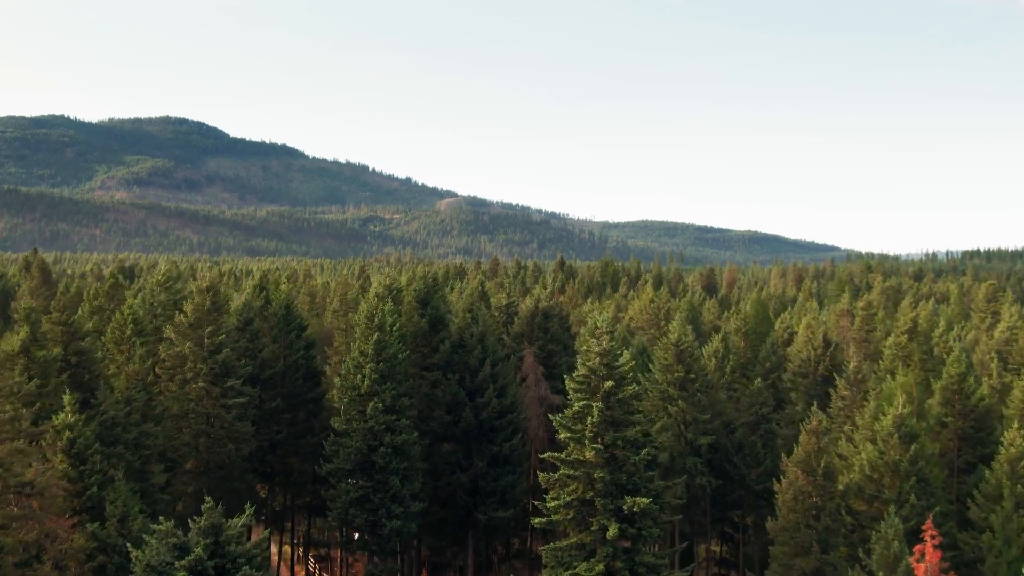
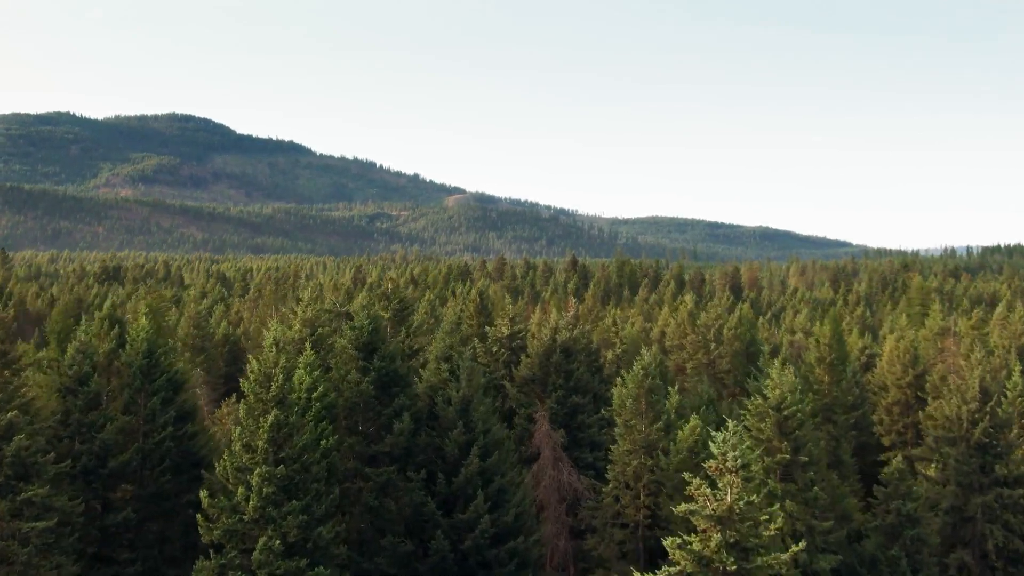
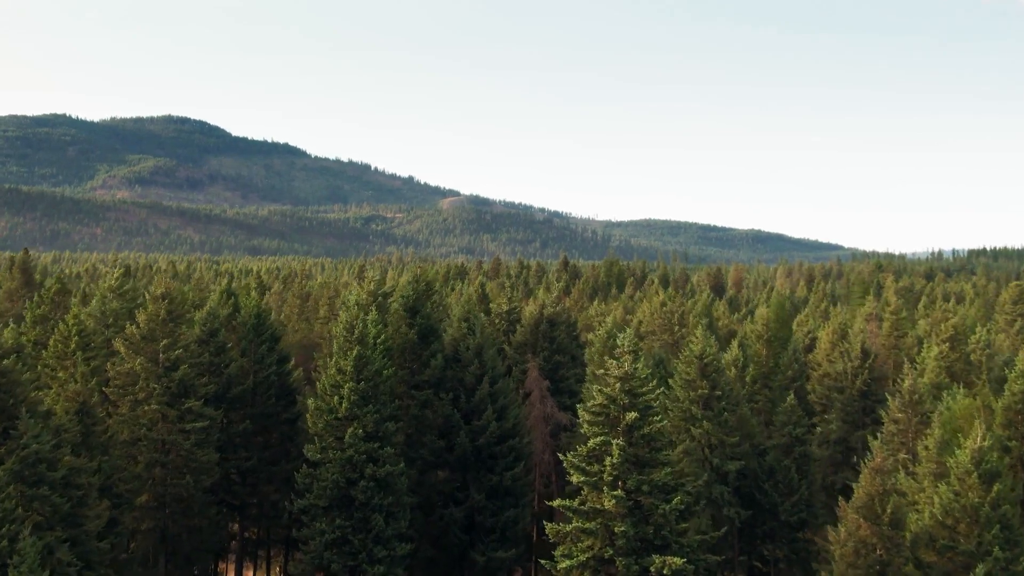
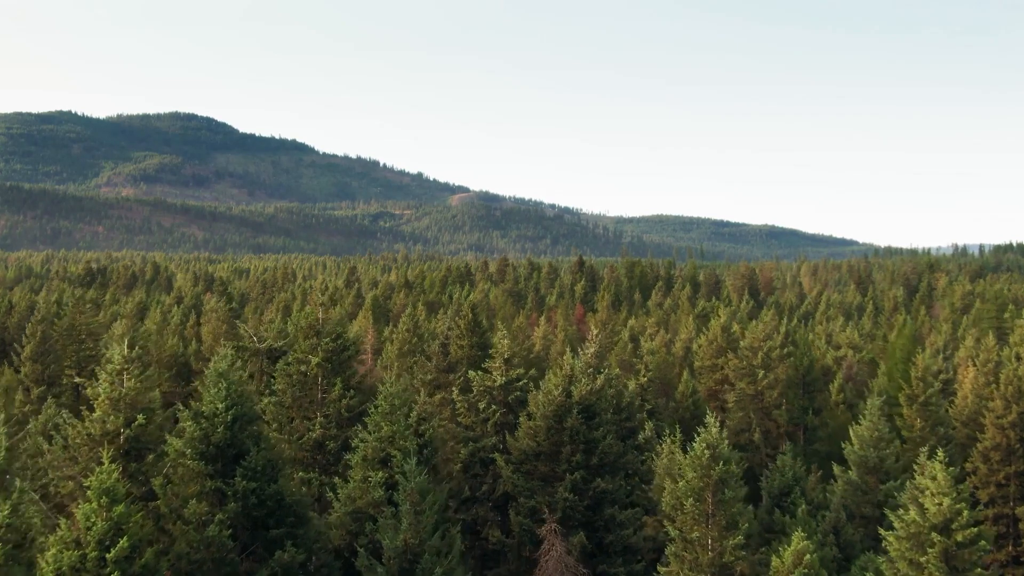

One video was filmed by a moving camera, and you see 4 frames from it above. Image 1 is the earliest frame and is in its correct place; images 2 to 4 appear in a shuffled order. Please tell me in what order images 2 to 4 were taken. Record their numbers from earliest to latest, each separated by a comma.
3, 2, 4
